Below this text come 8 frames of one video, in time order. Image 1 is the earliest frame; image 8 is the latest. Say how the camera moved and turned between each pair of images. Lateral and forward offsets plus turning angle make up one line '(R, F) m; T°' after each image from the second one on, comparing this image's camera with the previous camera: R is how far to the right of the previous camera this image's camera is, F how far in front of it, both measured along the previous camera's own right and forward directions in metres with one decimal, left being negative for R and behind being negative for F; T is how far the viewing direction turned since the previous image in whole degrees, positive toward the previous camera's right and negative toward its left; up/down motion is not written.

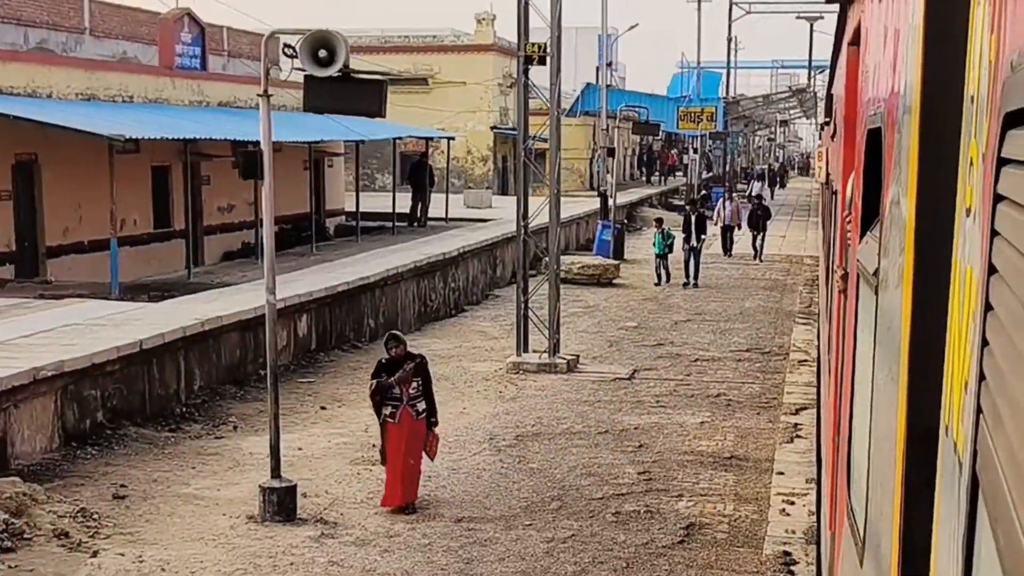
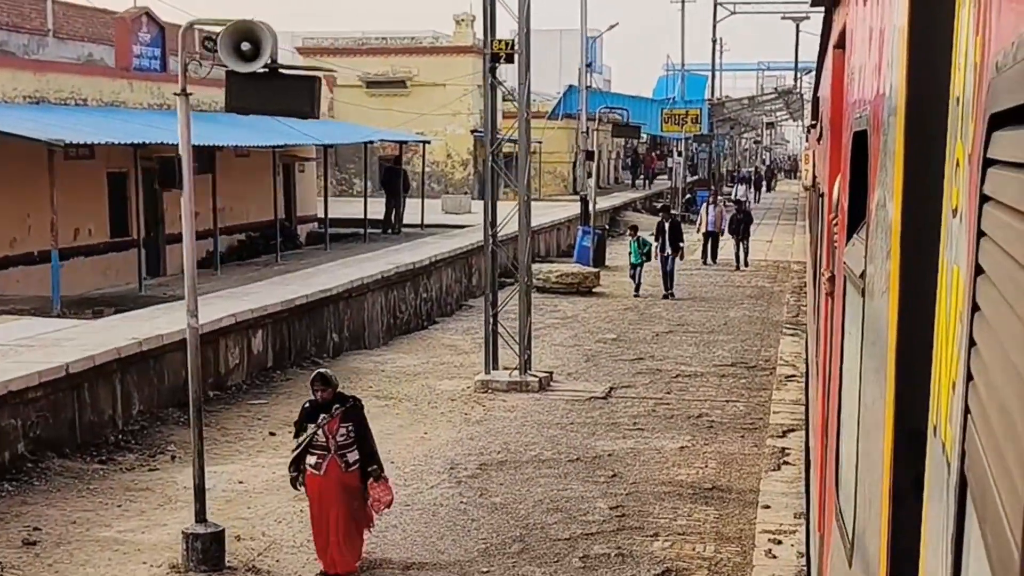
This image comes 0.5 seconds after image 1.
(+0.2, +0.8) m; 0°
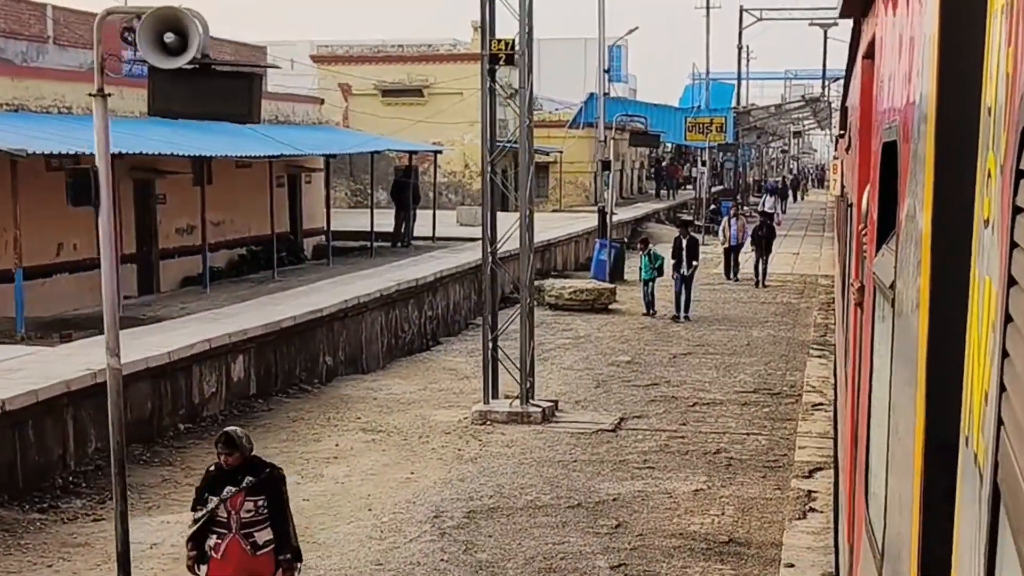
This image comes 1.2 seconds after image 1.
(+0.2, +1.0) m; -1°
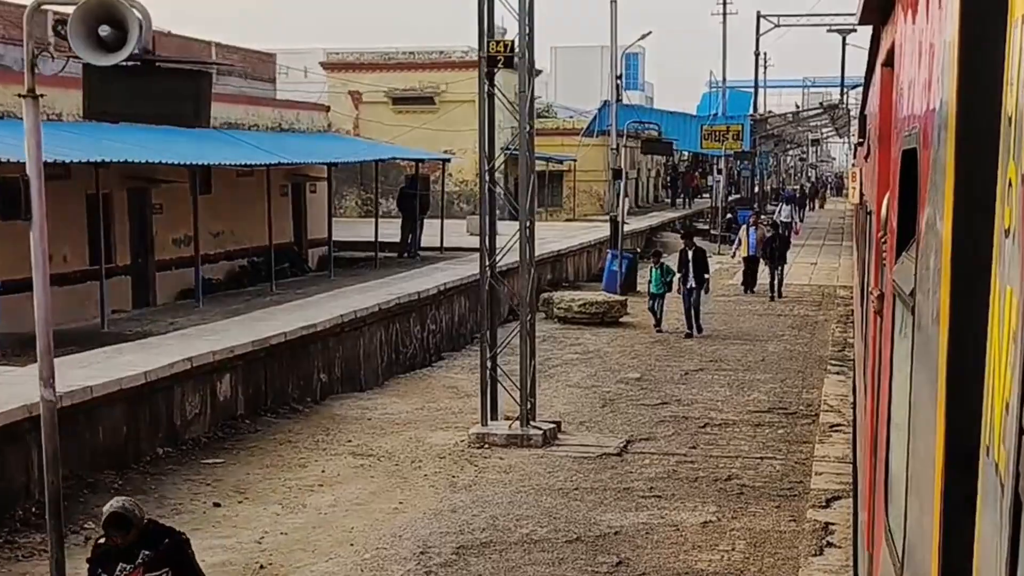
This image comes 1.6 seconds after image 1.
(+0.1, +0.6) m; -1°
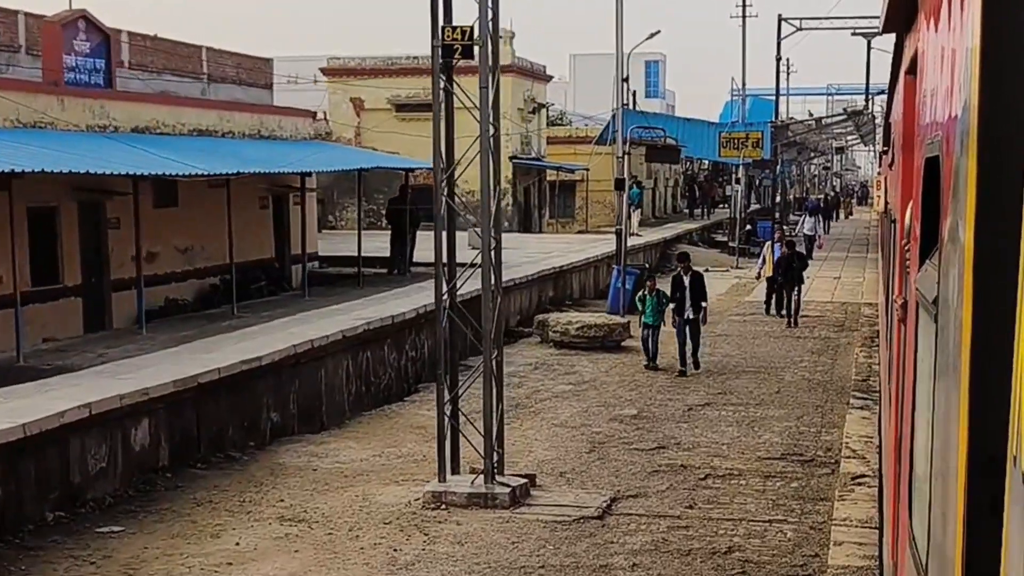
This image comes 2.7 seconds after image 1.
(+0.4, +1.6) m; -1°
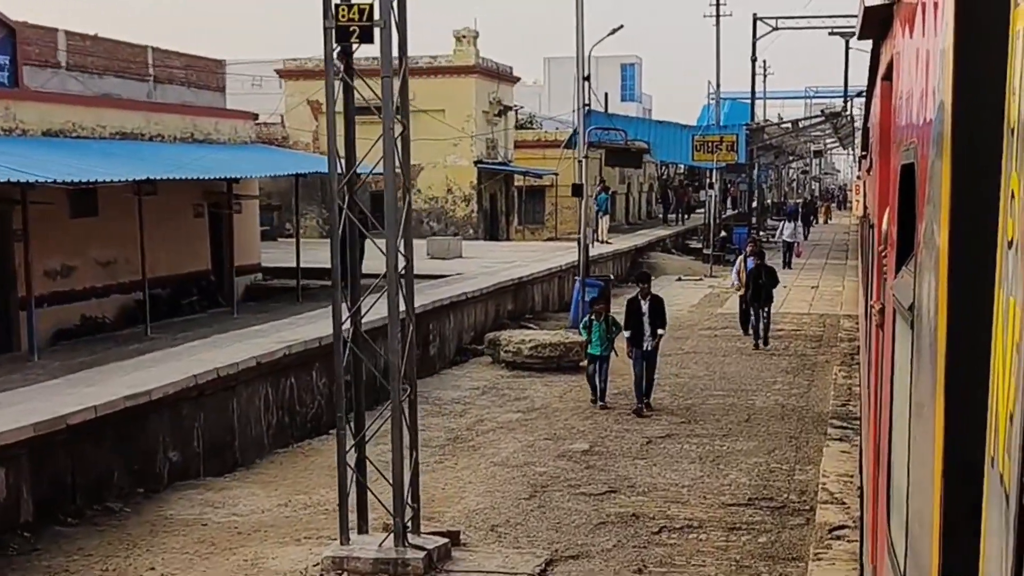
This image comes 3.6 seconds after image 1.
(+0.3, +1.4) m; +1°
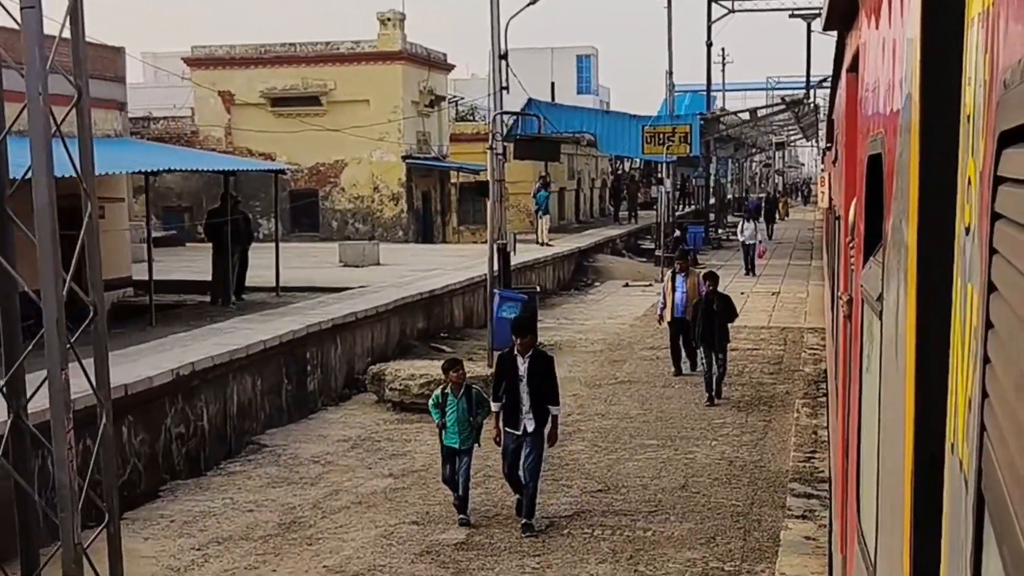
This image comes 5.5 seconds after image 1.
(+0.6, +2.9) m; +1°
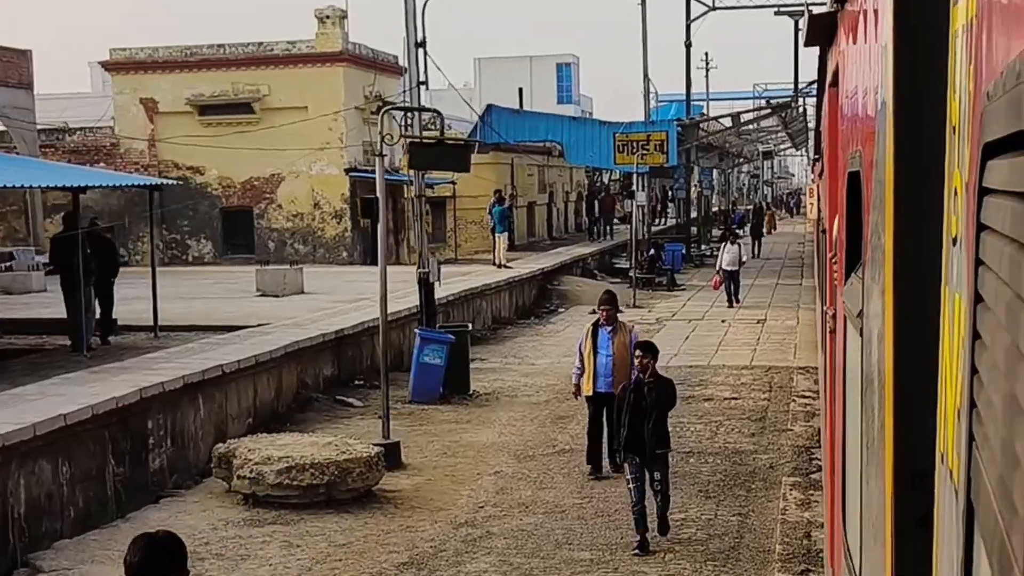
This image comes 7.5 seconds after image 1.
(+0.6, +3.1) m; 0°
